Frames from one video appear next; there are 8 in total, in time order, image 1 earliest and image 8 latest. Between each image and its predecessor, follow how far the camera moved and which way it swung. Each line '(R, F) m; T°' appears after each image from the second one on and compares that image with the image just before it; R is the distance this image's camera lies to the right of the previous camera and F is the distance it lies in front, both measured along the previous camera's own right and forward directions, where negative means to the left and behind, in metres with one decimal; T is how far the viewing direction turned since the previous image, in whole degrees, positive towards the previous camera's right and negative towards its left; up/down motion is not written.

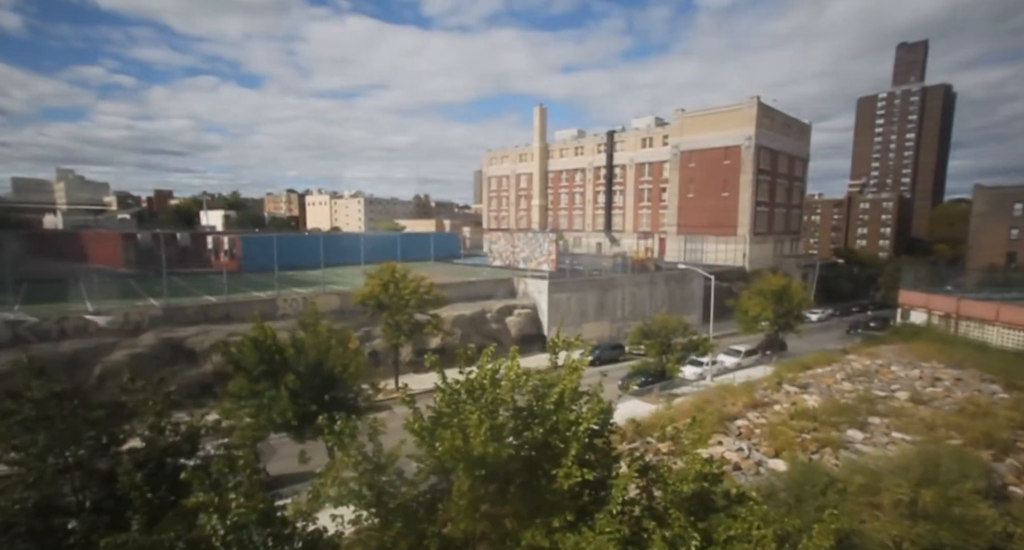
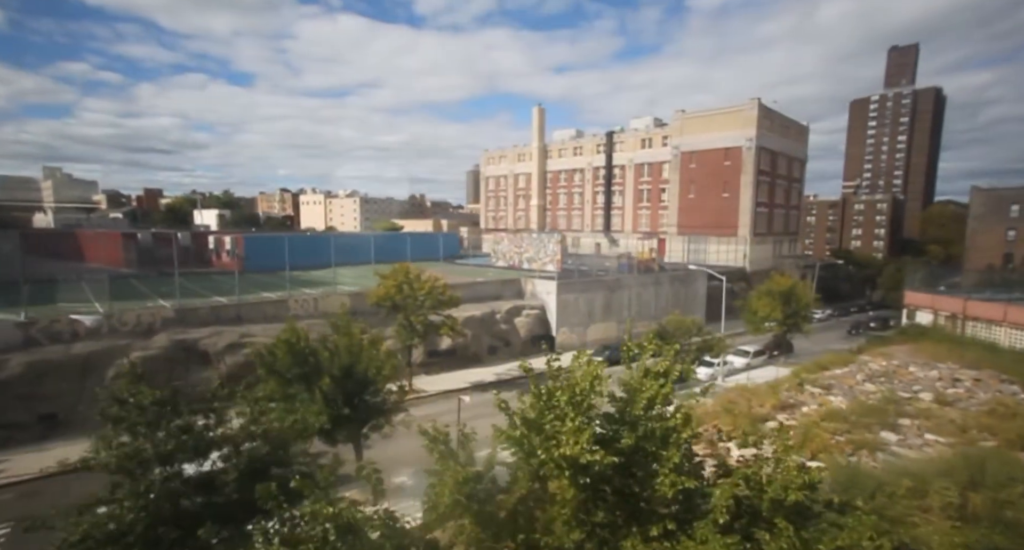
(-1.0, +0.1) m; +1°
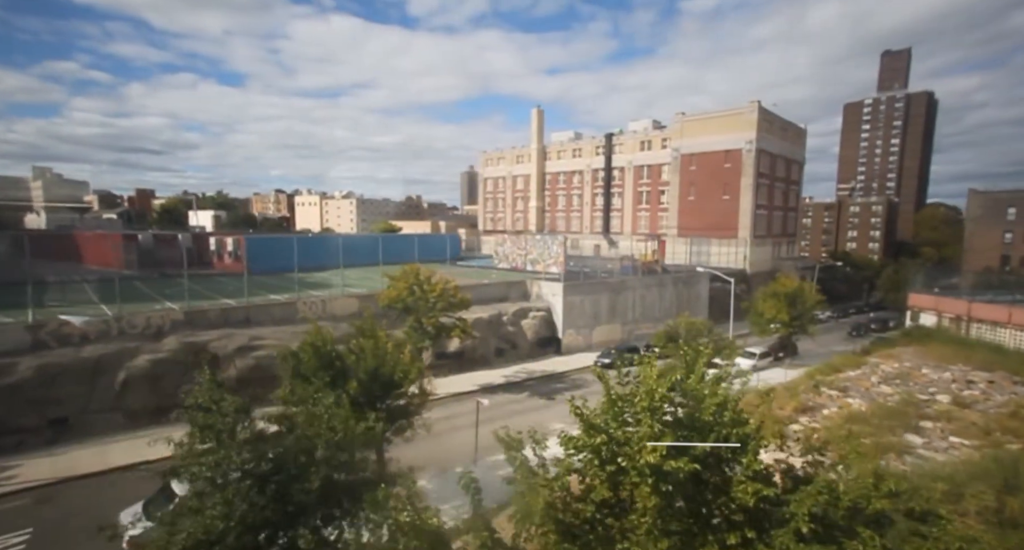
(-0.8, +0.1) m; +1°
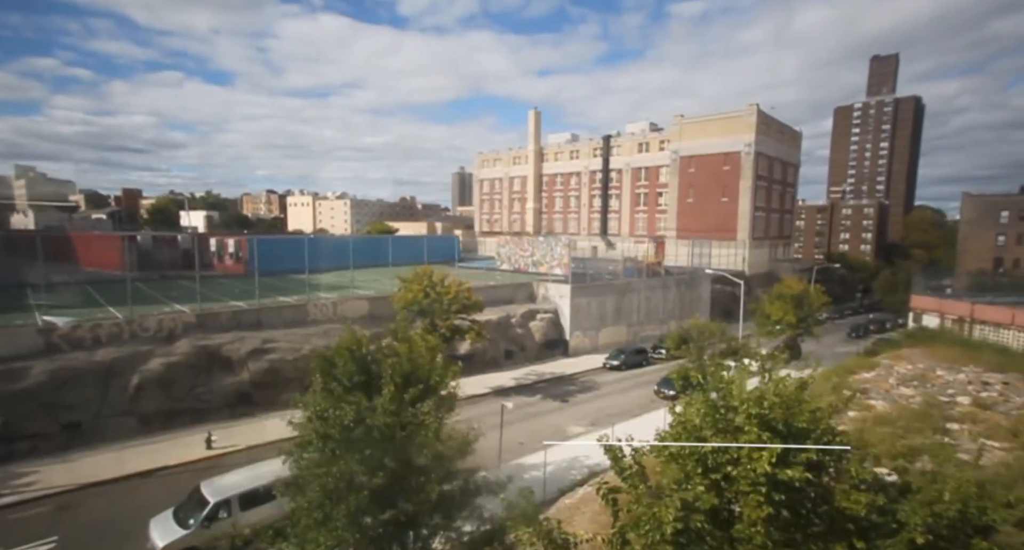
(-1.1, +0.1) m; +1°
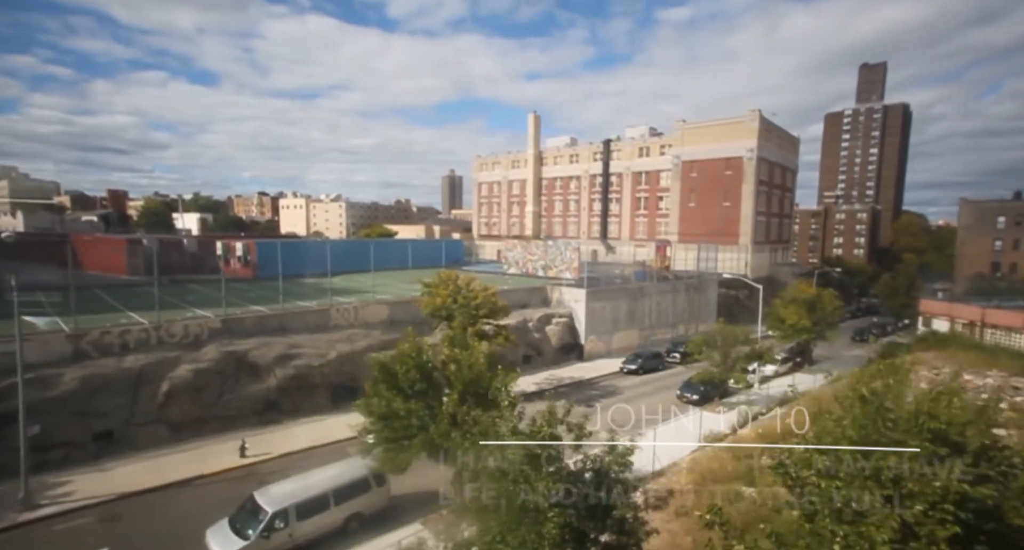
(-1.6, +0.1) m; +1°
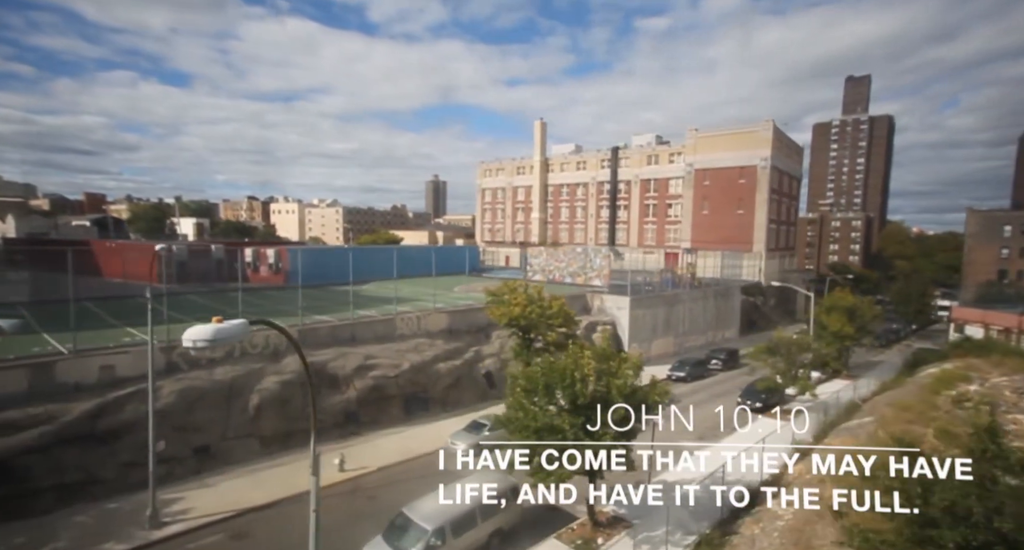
(-3.9, +0.1) m; +3°
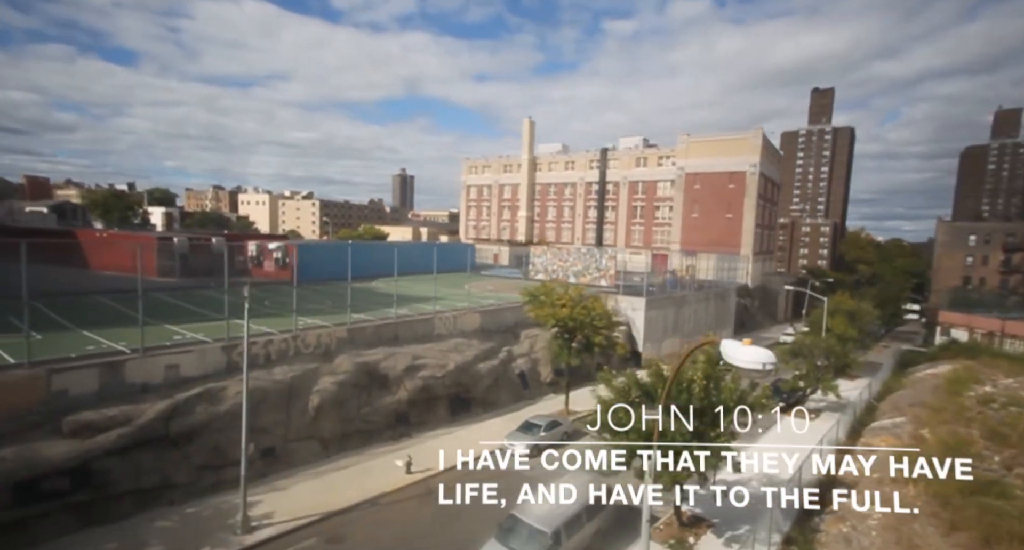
(-3.4, +0.1) m; +4°
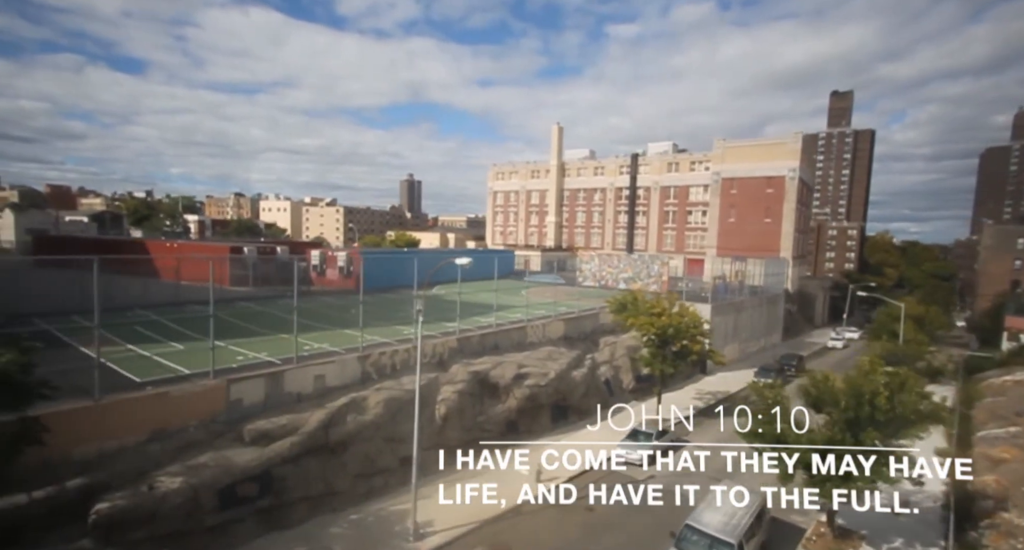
(-3.8, -0.2) m; 0°
